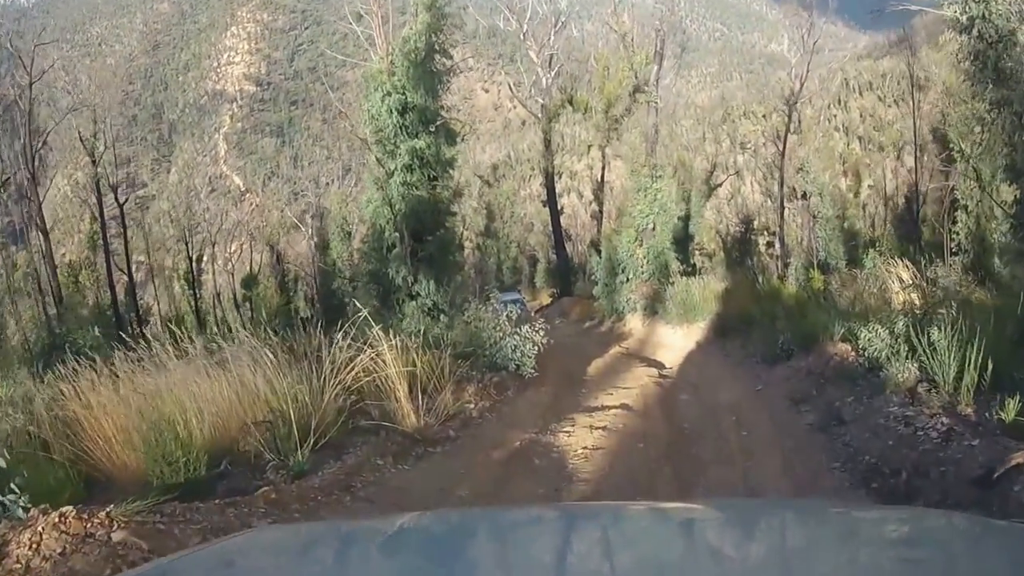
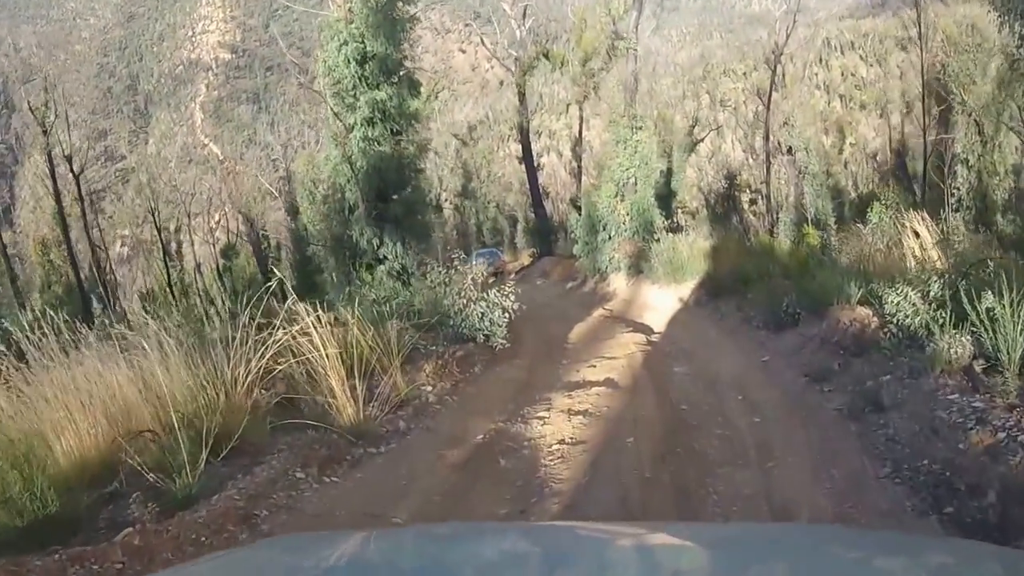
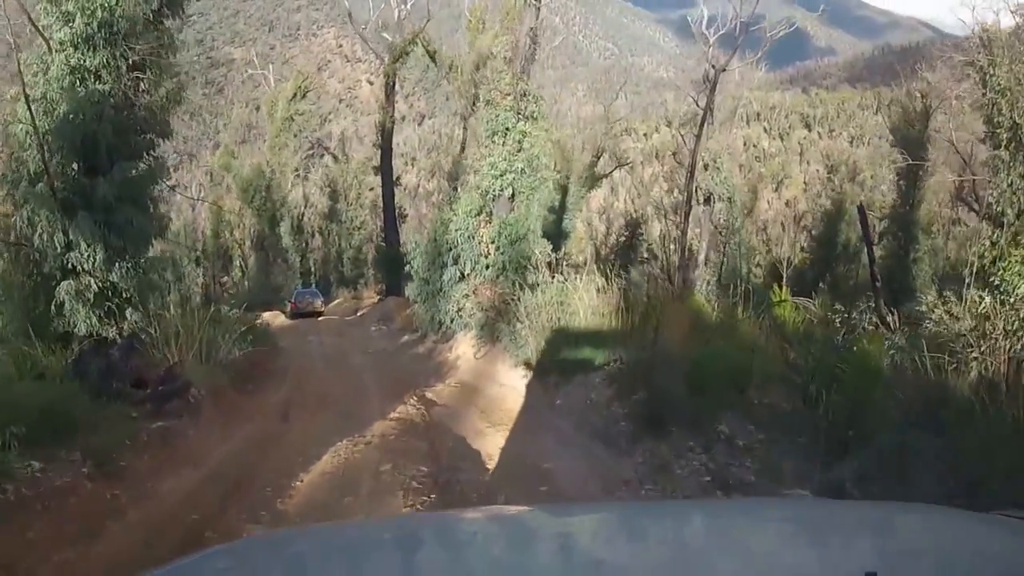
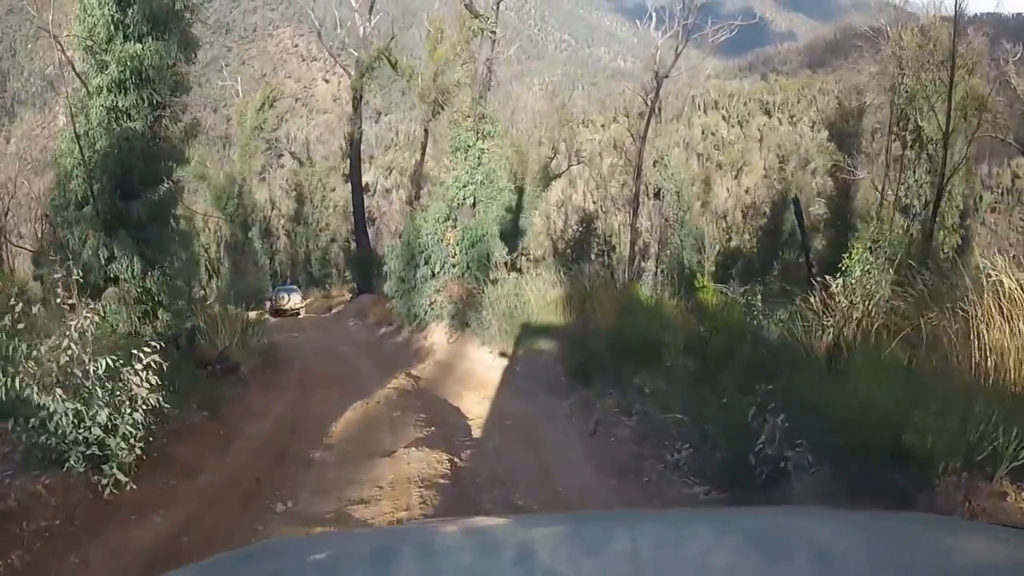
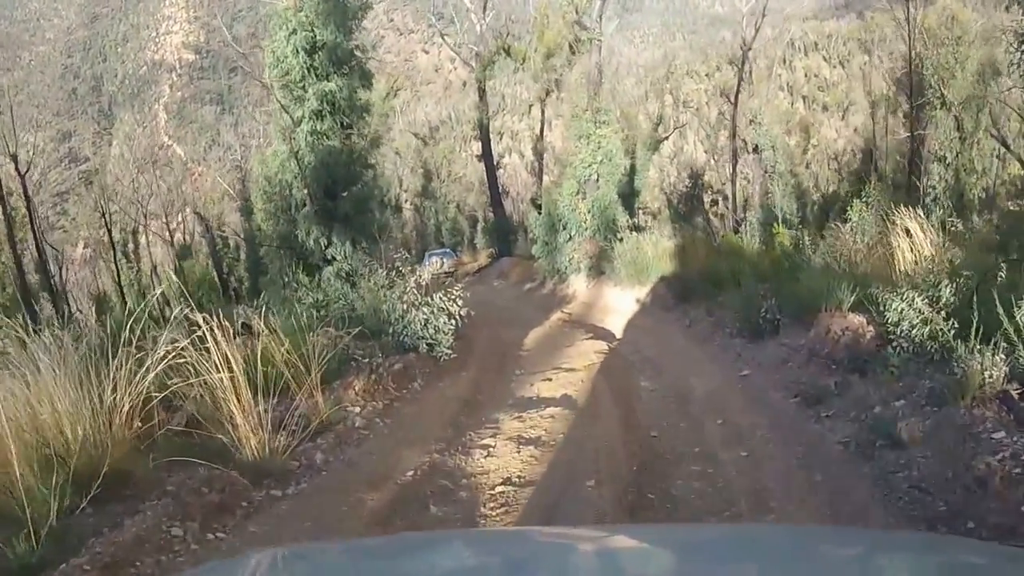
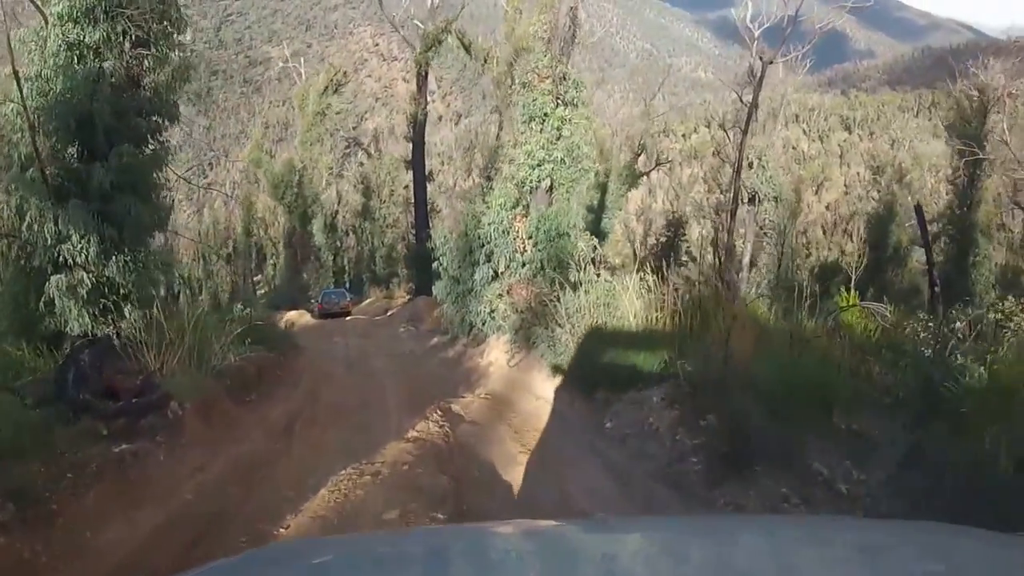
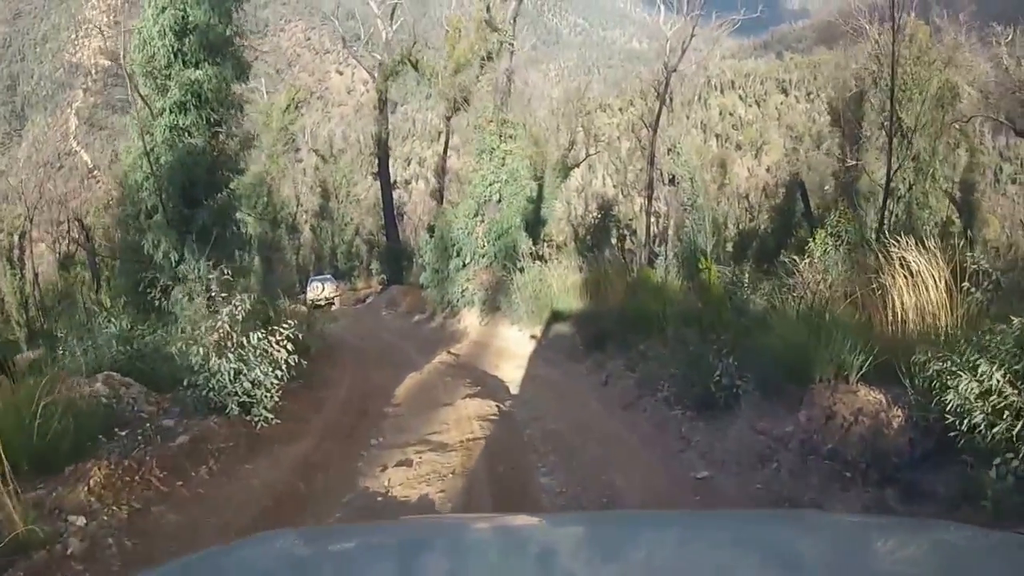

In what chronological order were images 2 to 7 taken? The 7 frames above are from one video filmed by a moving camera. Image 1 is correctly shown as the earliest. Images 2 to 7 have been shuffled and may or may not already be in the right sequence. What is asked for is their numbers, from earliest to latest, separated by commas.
2, 5, 7, 4, 3, 6
